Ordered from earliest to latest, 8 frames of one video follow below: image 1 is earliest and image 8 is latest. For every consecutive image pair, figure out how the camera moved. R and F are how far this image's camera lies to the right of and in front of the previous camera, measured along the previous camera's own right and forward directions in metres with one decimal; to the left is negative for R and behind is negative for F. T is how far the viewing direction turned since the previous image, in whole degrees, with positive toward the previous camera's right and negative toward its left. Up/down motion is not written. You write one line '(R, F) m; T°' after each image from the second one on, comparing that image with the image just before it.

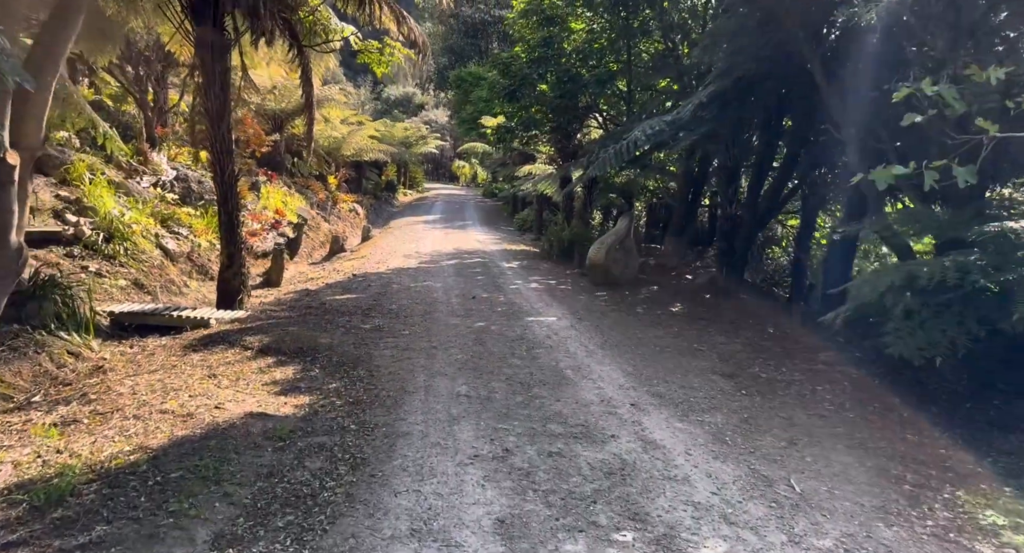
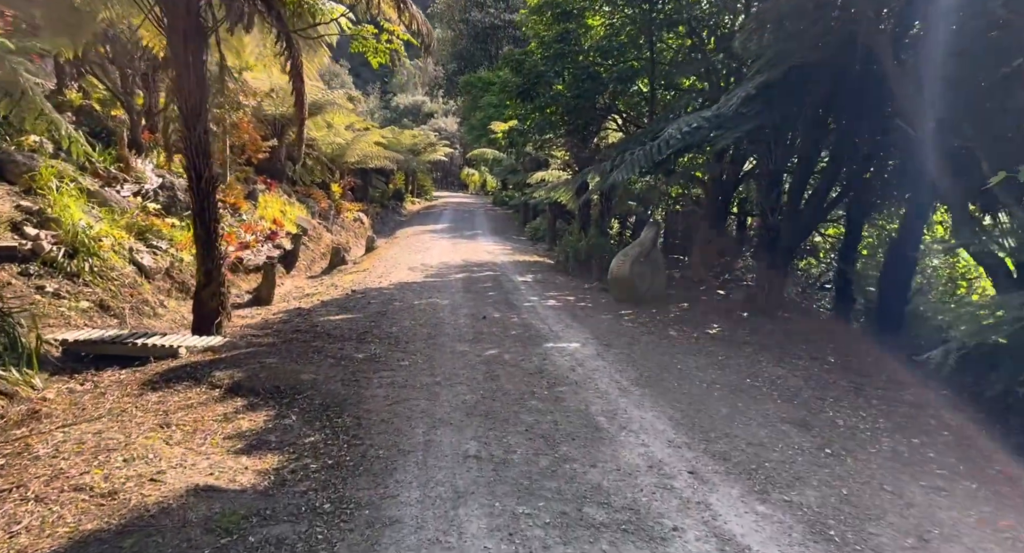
(-0.1, +1.0) m; -1°
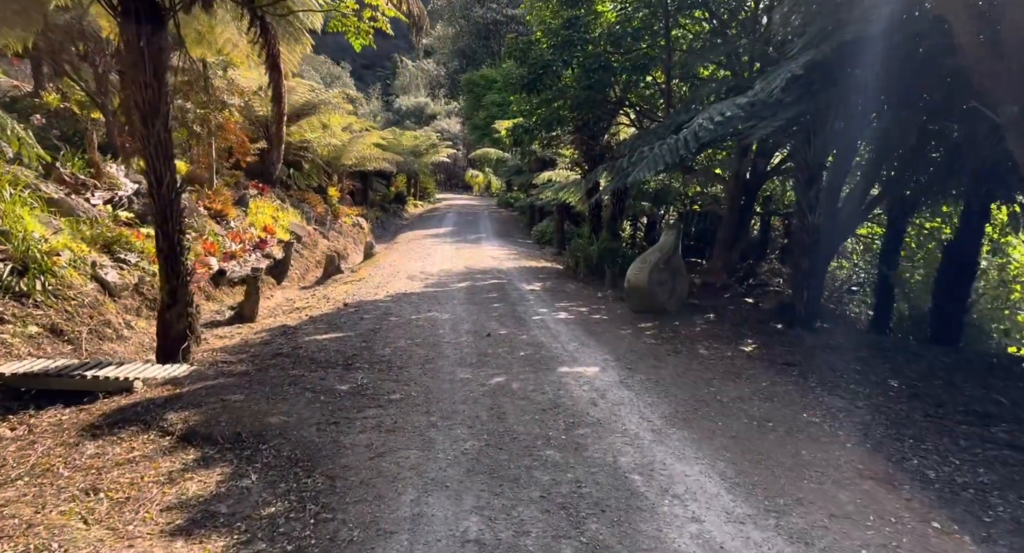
(0.0, +0.8) m; 0°
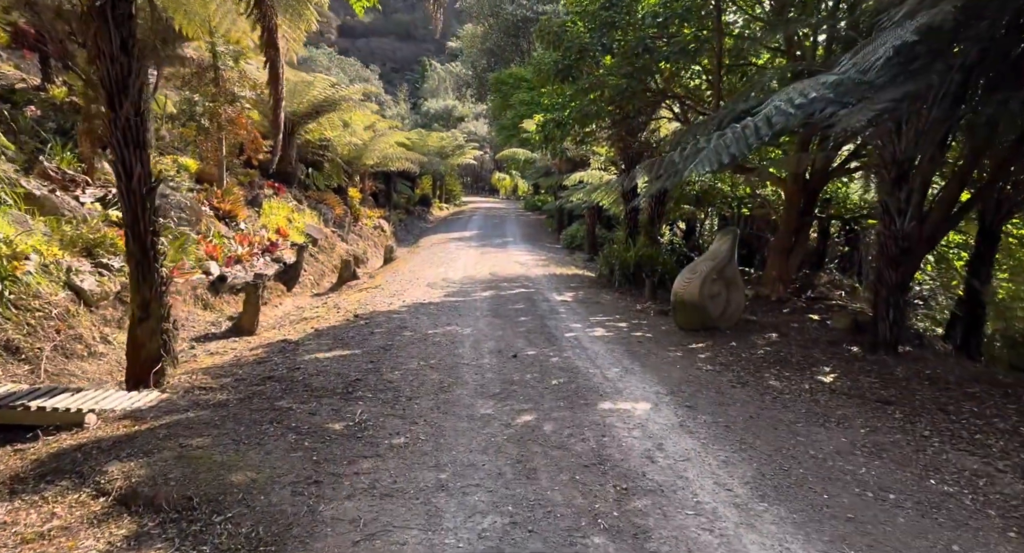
(0.0, +1.0) m; -2°
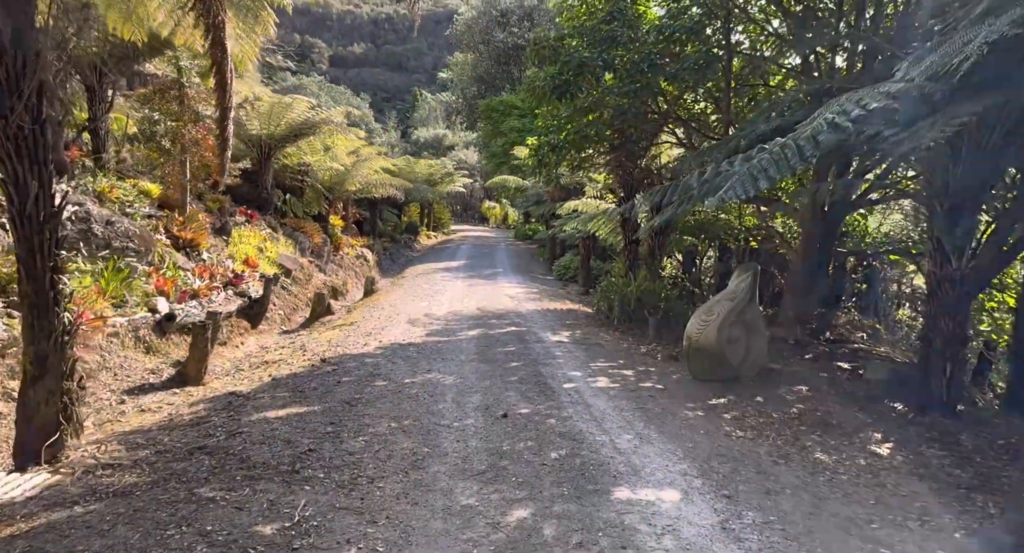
(0.0, +1.0) m; +1°
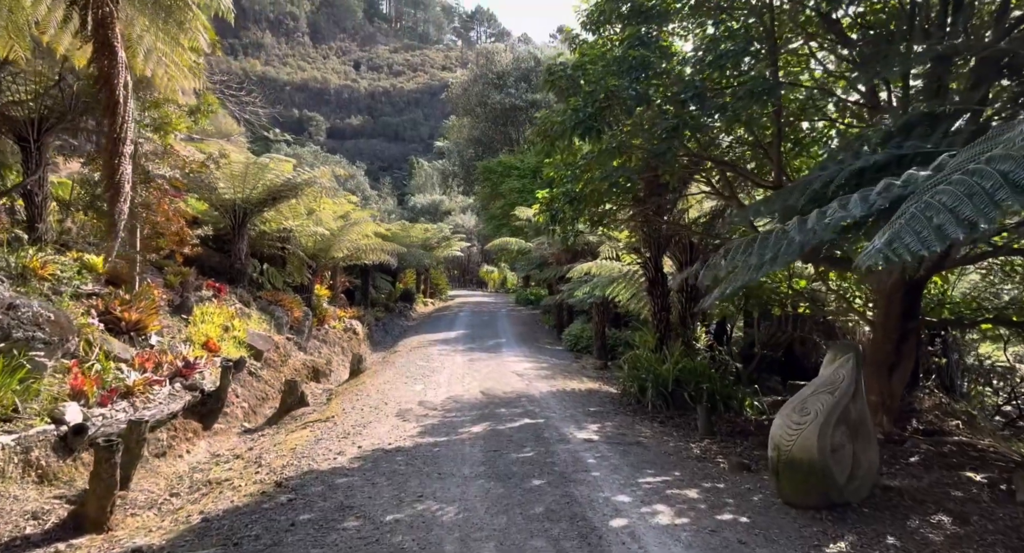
(-0.1, +1.6) m; 0°
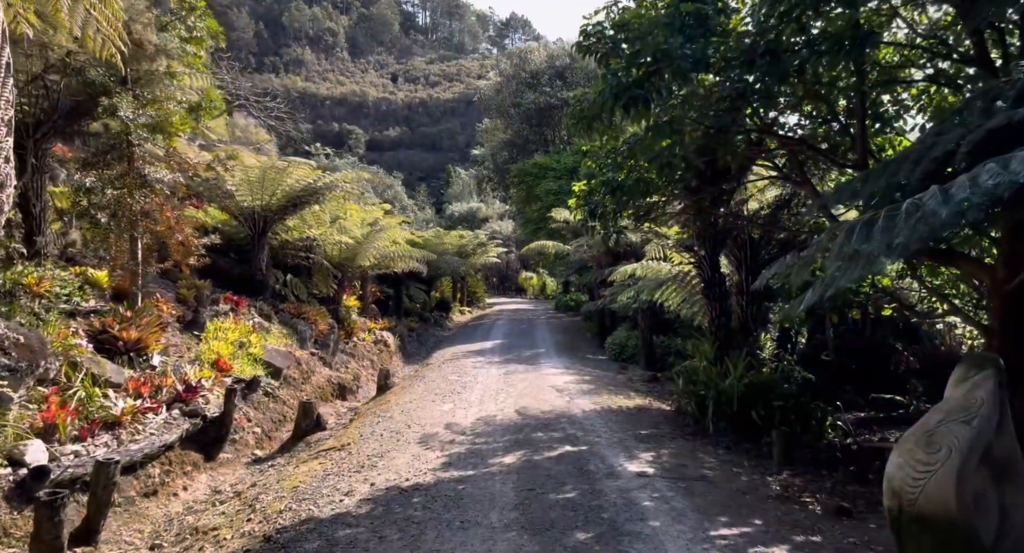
(0.0, +1.0) m; -3°
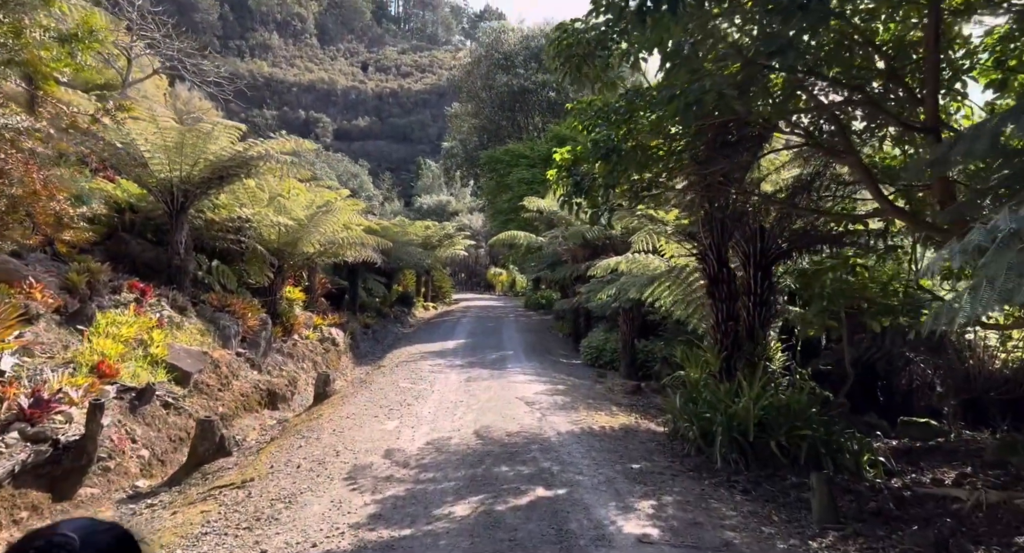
(+0.1, +1.6) m; +3°
